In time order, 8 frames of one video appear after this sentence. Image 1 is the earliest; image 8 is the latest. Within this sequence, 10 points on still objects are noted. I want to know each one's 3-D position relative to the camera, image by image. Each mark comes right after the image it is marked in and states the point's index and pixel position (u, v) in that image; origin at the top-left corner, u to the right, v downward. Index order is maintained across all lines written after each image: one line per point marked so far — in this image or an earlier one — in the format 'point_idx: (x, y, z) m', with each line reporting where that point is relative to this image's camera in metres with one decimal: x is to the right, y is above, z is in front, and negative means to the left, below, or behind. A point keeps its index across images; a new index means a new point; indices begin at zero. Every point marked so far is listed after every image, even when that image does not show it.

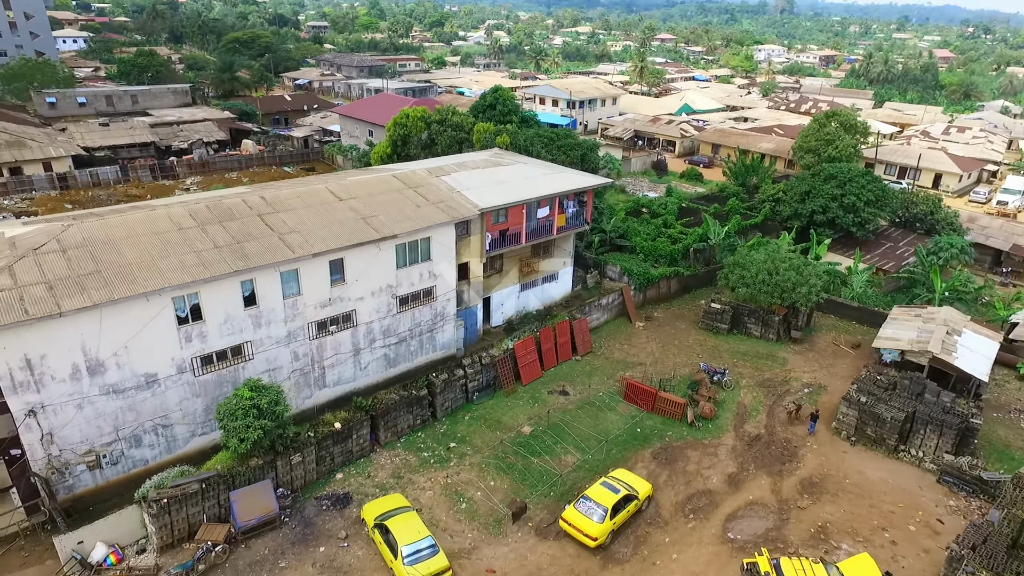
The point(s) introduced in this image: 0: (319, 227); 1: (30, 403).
0: (-5.9, +1.8, +18.5) m
1: (-11.1, -2.6, +14.2) m
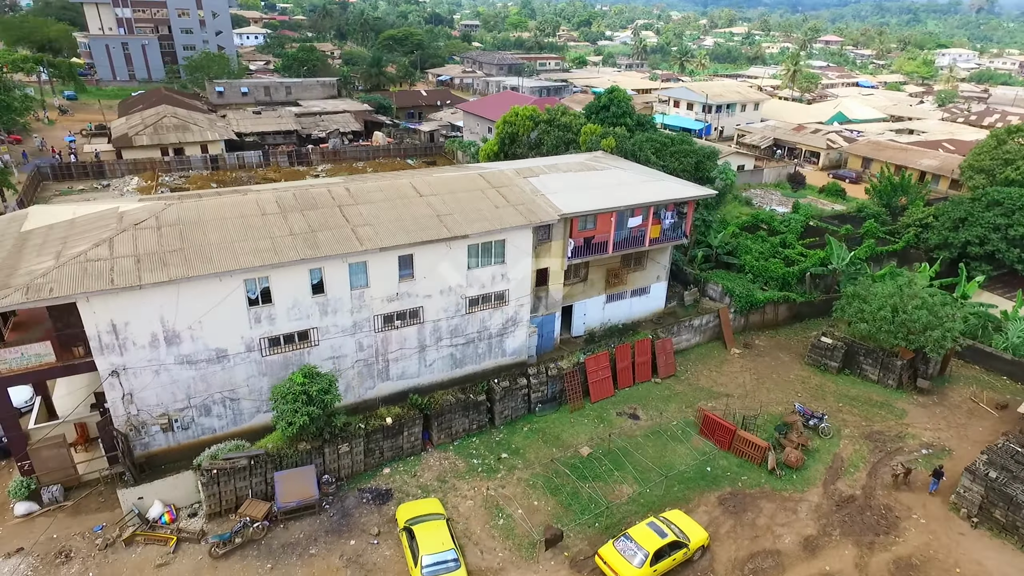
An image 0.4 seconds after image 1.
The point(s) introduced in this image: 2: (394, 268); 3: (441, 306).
0: (-3.6, +2.0, +18.6) m
1: (-10.0, -1.9, +15.5) m
2: (-3.5, +0.6, +18.3) m
3: (-2.3, -0.6, +19.6) m
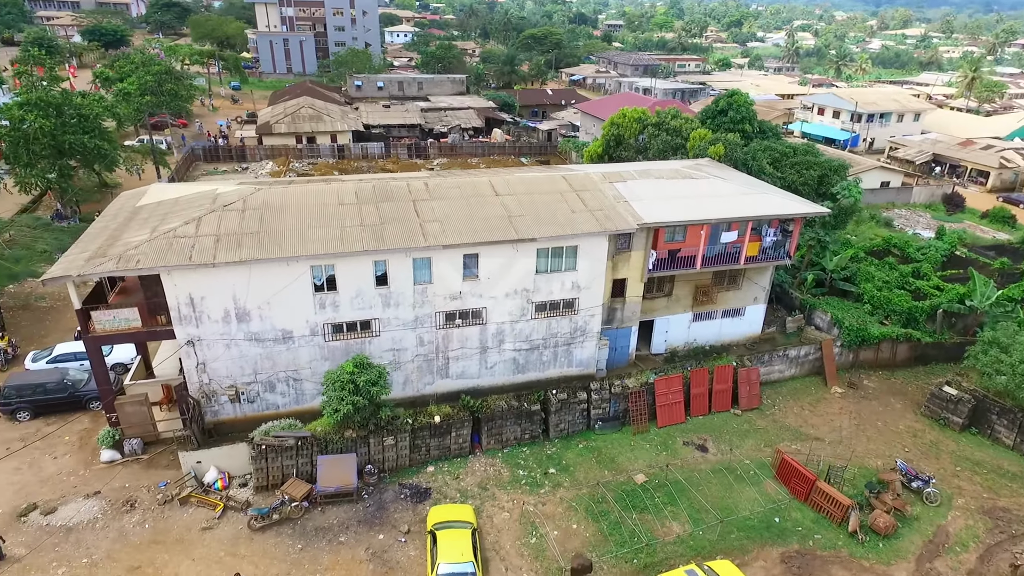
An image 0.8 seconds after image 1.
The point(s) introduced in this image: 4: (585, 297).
0: (-1.5, +2.1, +18.5) m
1: (-8.7, -1.3, +16.7) m
2: (-1.6, +0.6, +18.1) m
3: (-0.2, -0.6, +19.1) m
4: (+2.3, -0.3, +19.7) m
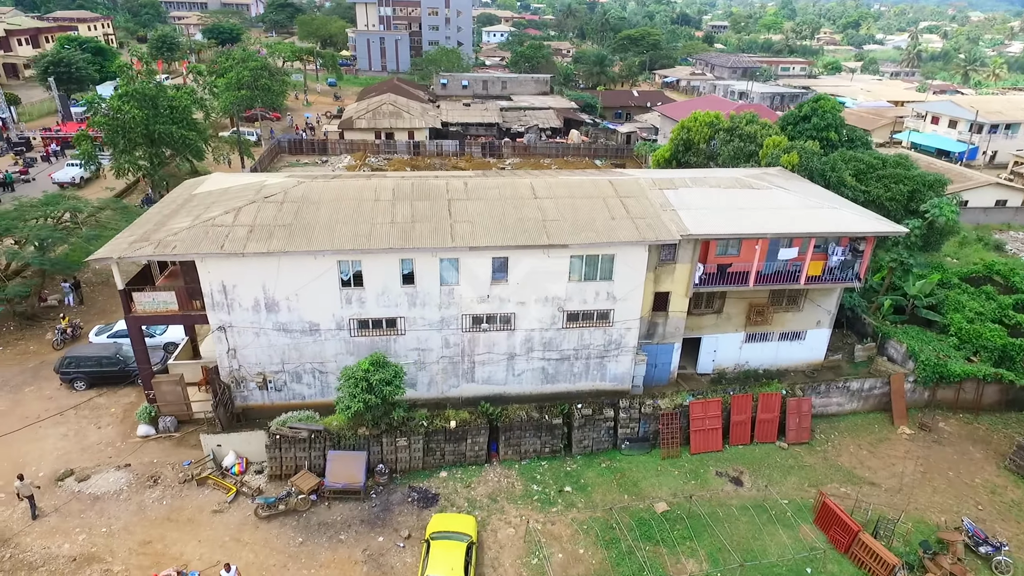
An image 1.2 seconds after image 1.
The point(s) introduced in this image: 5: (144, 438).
0: (-0.5, +2.0, +18.0) m
1: (-8.1, -0.9, +17.2) m
2: (-0.8, +0.5, +17.6) m
3: (+0.7, -0.8, +18.5) m
4: (+3.3, -0.6, +18.7) m
5: (-10.5, -4.3, +17.7) m
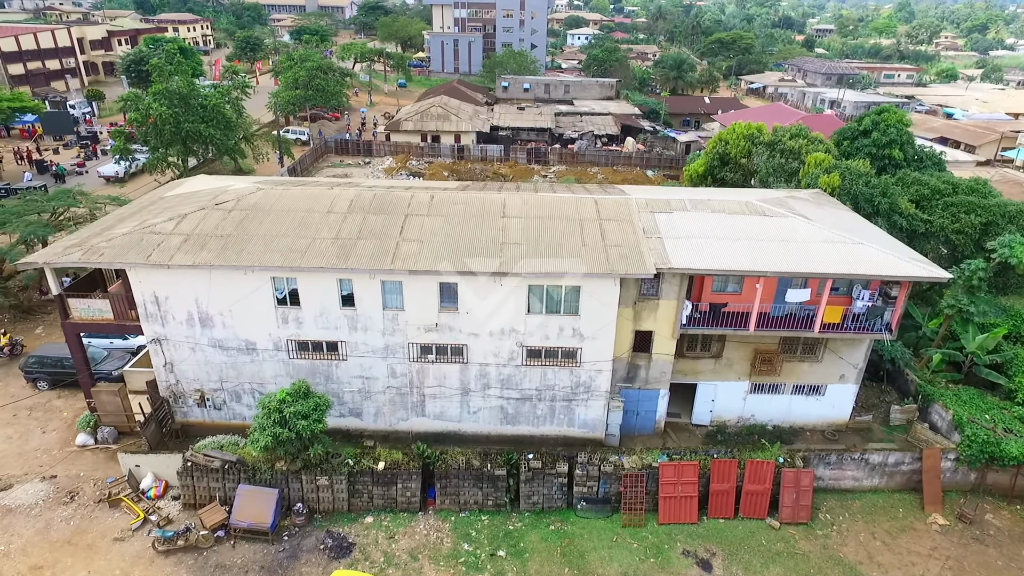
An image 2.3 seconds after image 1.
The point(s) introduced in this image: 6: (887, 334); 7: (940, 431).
0: (-1.7, +1.2, +16.1) m
1: (-9.4, -1.2, +16.4) m
2: (-2.0, -0.2, +15.8) m
3: (-0.6, -1.6, +16.4) m
4: (+2.0, -1.6, +16.3) m
5: (-12.0, -4.5, +17.2) m
6: (+10.2, -1.3, +16.9) m
7: (+12.5, -4.2, +18.1) m
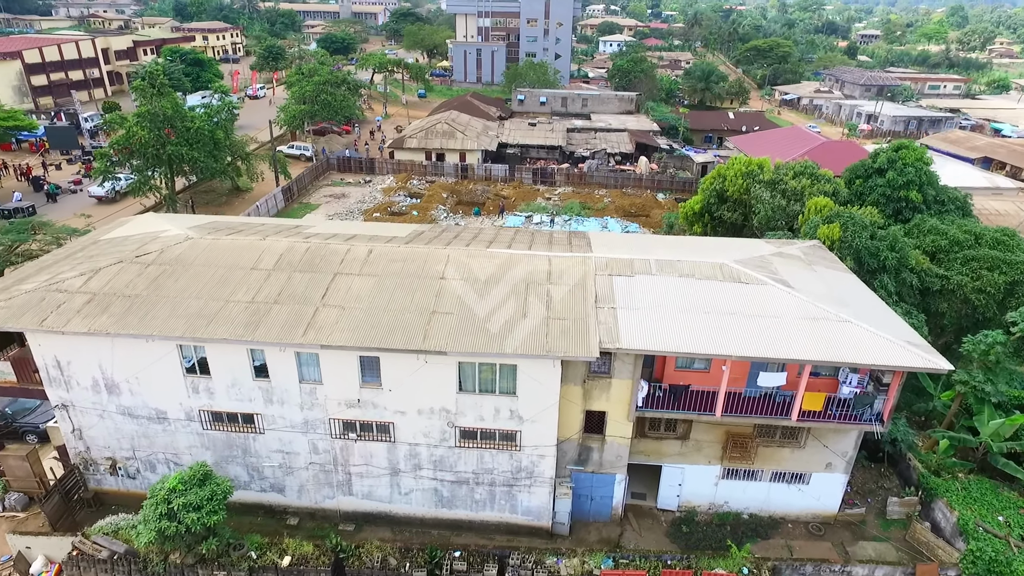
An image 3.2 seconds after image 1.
0: (-3.3, -0.5, +14.4) m
1: (-11.0, -2.7, +15.1) m
2: (-3.7, -1.8, +14.1) m
3: (-2.2, -3.3, +14.7) m
4: (+0.4, -3.4, +14.5) m
5: (-13.6, -5.9, +16.0) m
6: (+8.6, -3.2, +14.6) m
7: (+10.9, -6.2, +15.6) m
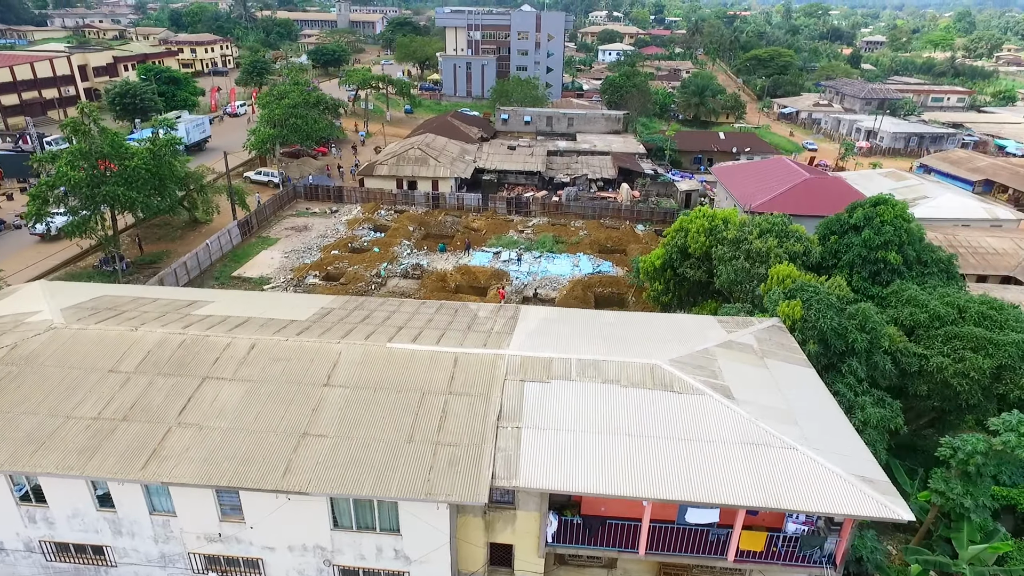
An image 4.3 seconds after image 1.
0: (-5.5, -2.8, +12.3) m
1: (-13.3, -5.0, +13.1) m
2: (-5.9, -4.2, +12.0) m
3: (-4.5, -5.7, +12.6) m
4: (-1.9, -5.7, +12.3) m
5: (-15.9, -8.2, +14.0) m
6: (+6.4, -5.6, +12.3) m
7: (+8.7, -8.6, +13.4) m
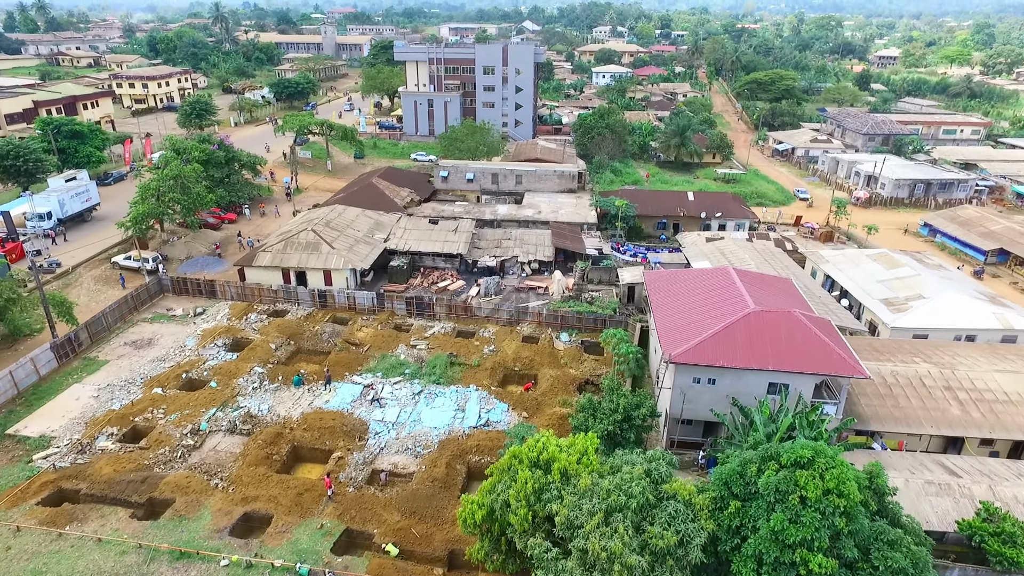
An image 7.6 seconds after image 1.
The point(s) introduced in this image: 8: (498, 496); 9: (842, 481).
0: (-12.3, -9.4, +4.5) m
1: (-20.0, -11.6, +5.4) m
2: (-12.7, -10.7, +4.2) m
3: (-11.2, -12.3, +4.7) m
4: (-8.6, -12.3, +4.4) m
5: (-22.6, -14.8, +6.4) m
6: (-0.4, -12.2, +4.2) m
7: (+1.9, -15.2, +5.1) m
8: (-0.4, -5.1, +15.3) m
9: (+7.0, -4.1, +13.1) m
